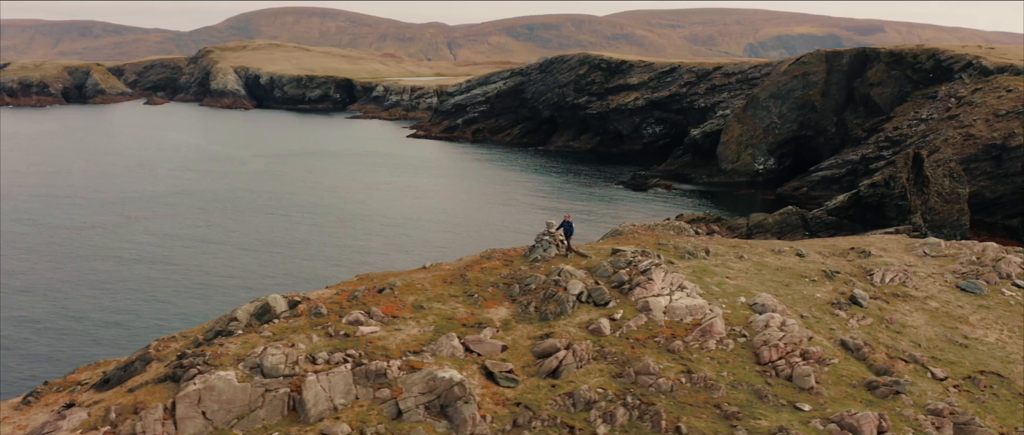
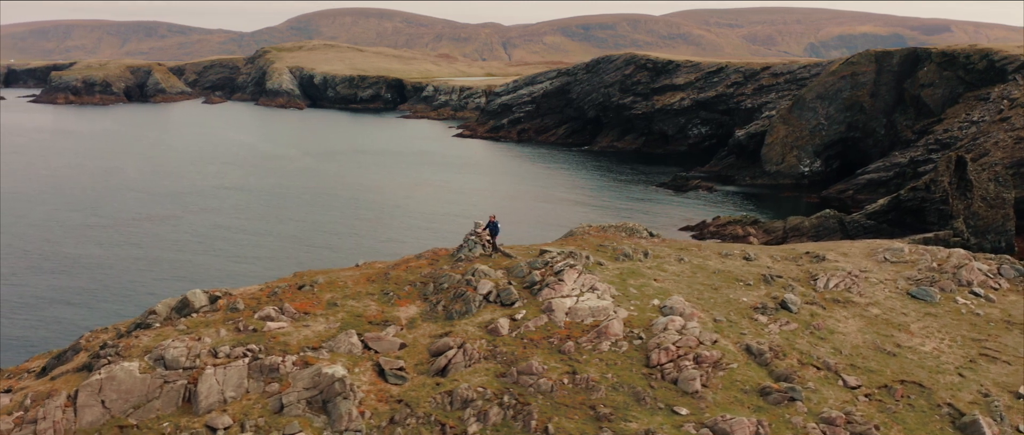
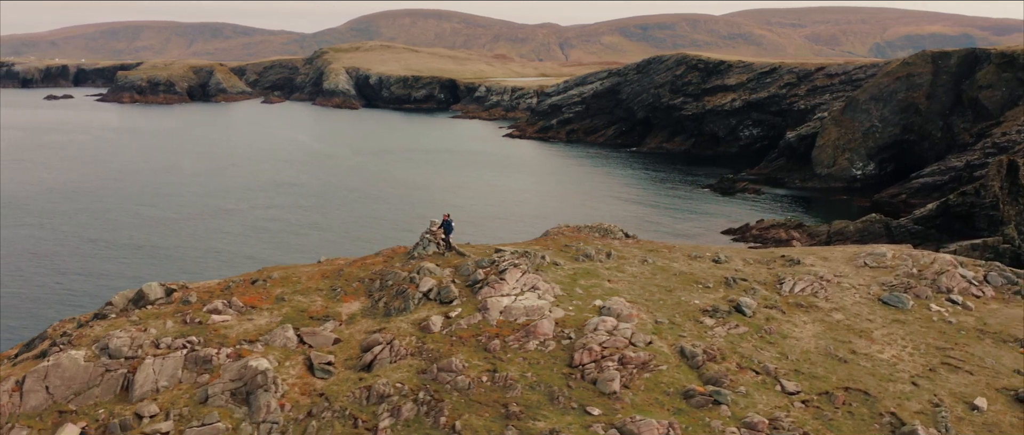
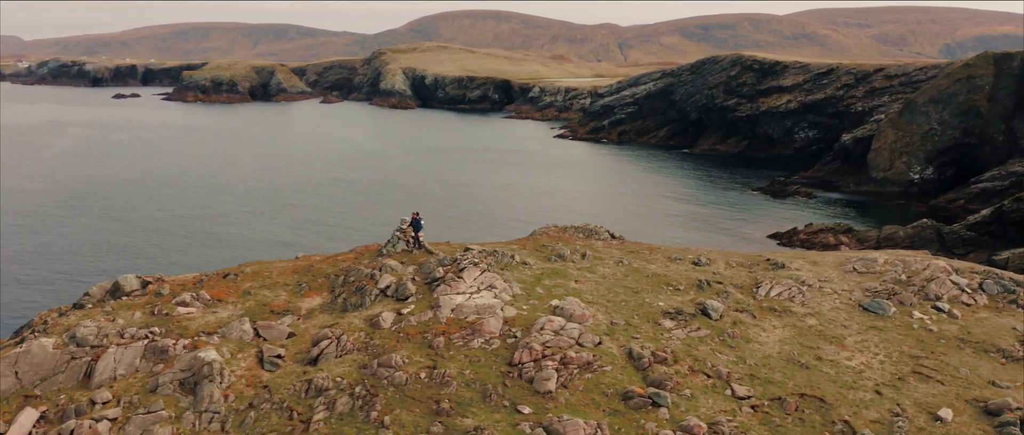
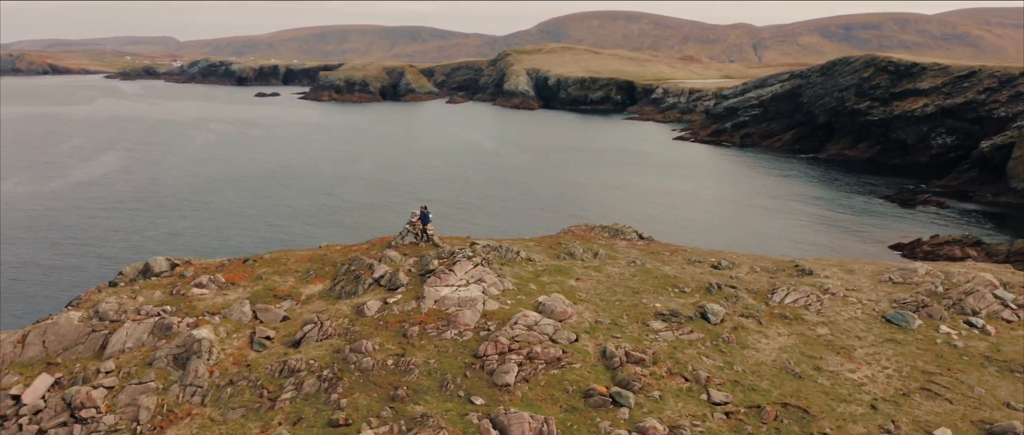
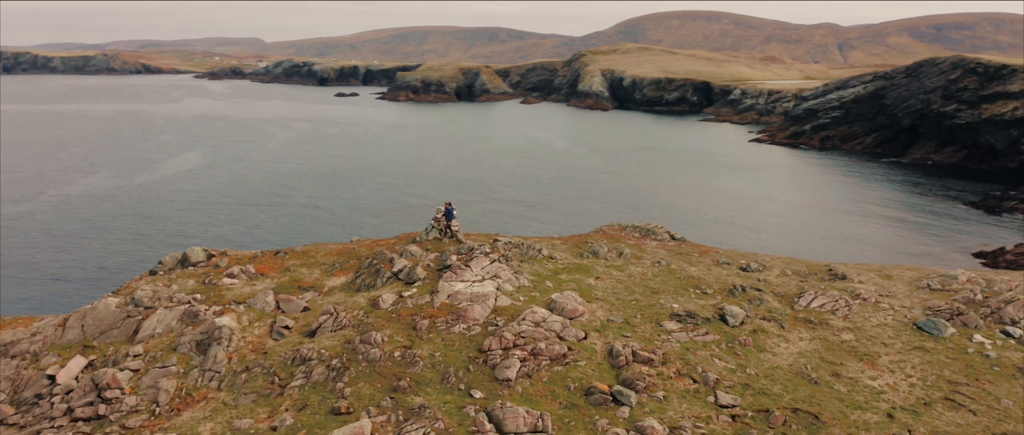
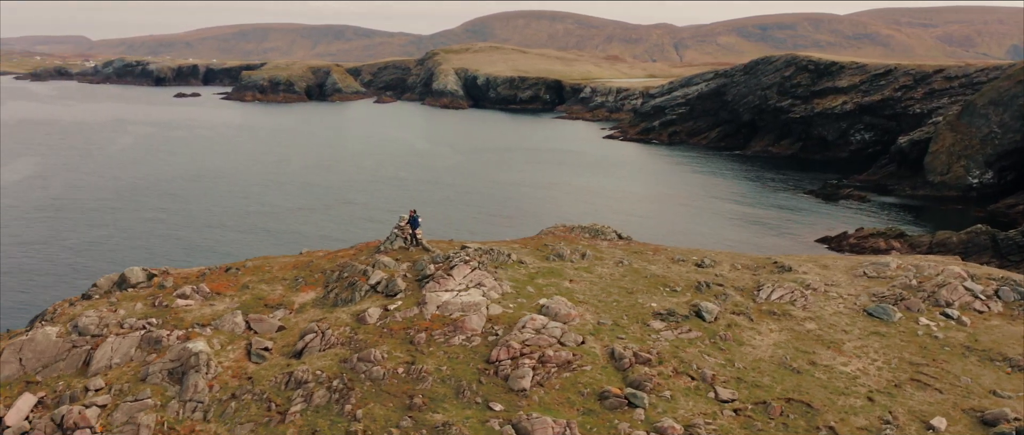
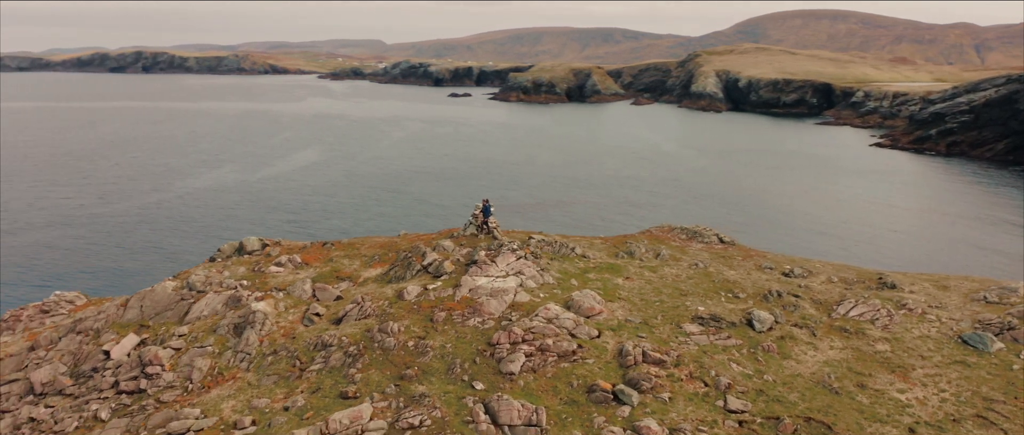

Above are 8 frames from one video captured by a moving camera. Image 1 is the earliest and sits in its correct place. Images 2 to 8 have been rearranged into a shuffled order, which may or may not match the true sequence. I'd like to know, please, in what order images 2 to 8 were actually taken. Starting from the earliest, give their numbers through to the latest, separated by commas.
2, 3, 4, 7, 5, 6, 8
